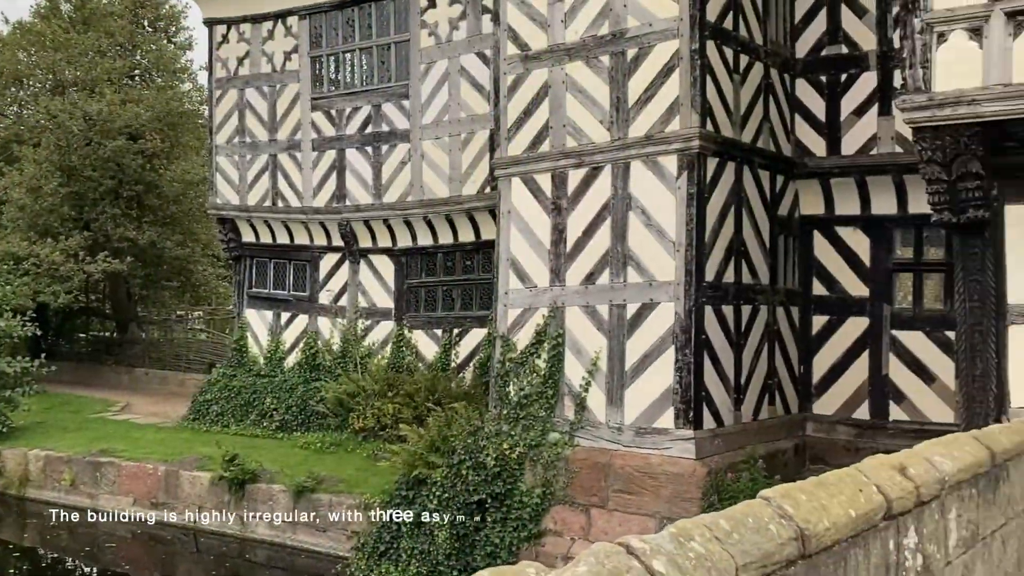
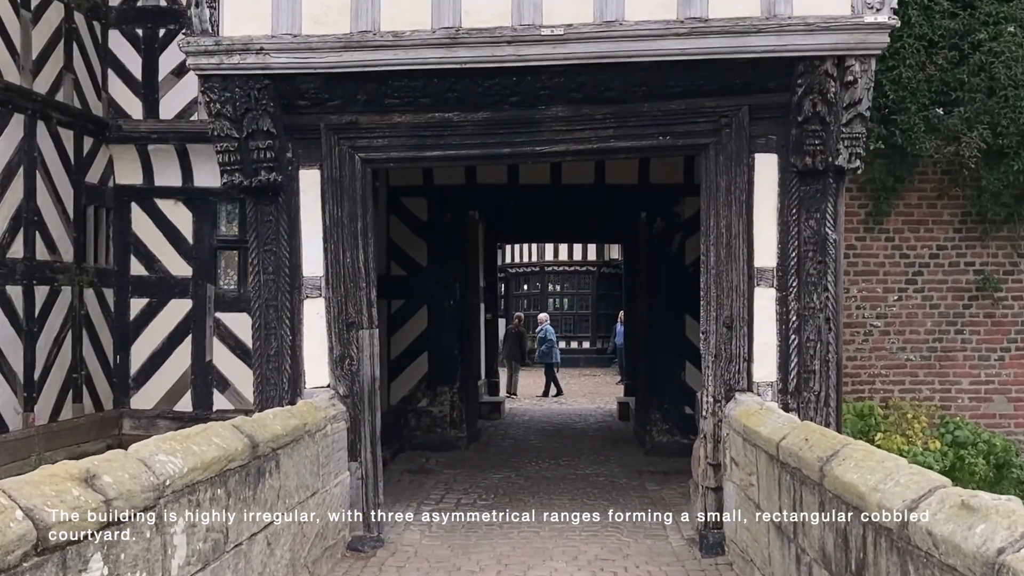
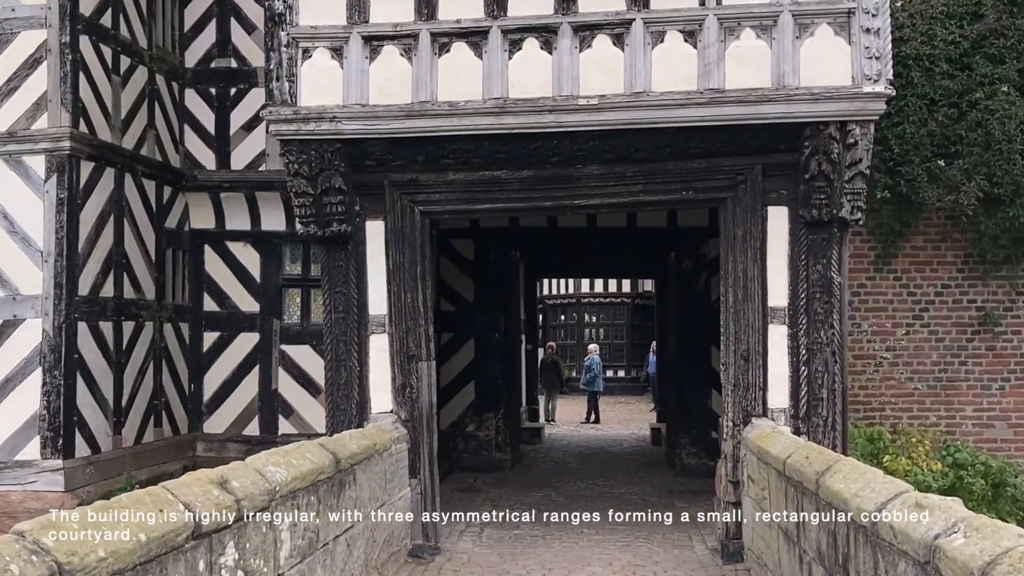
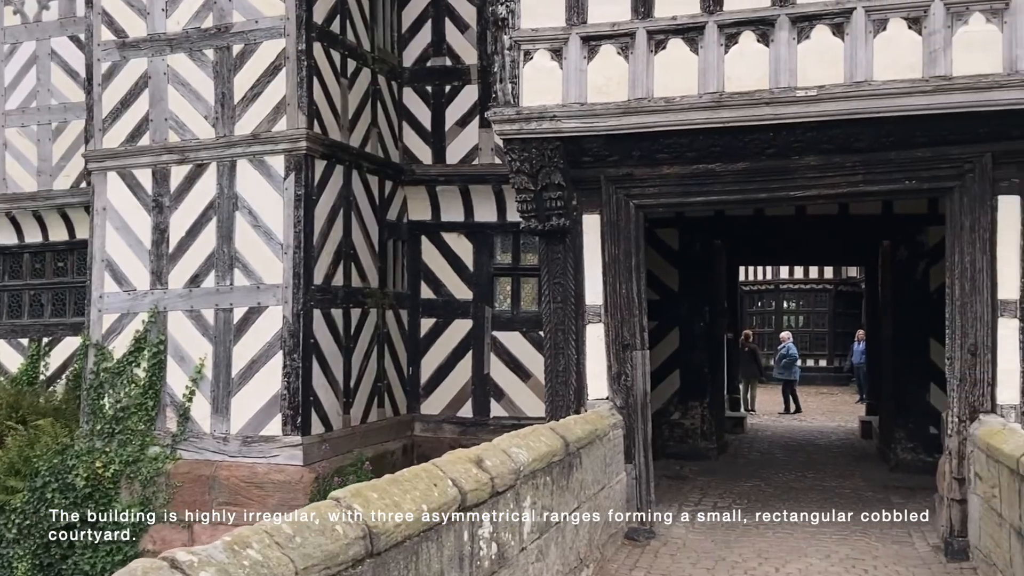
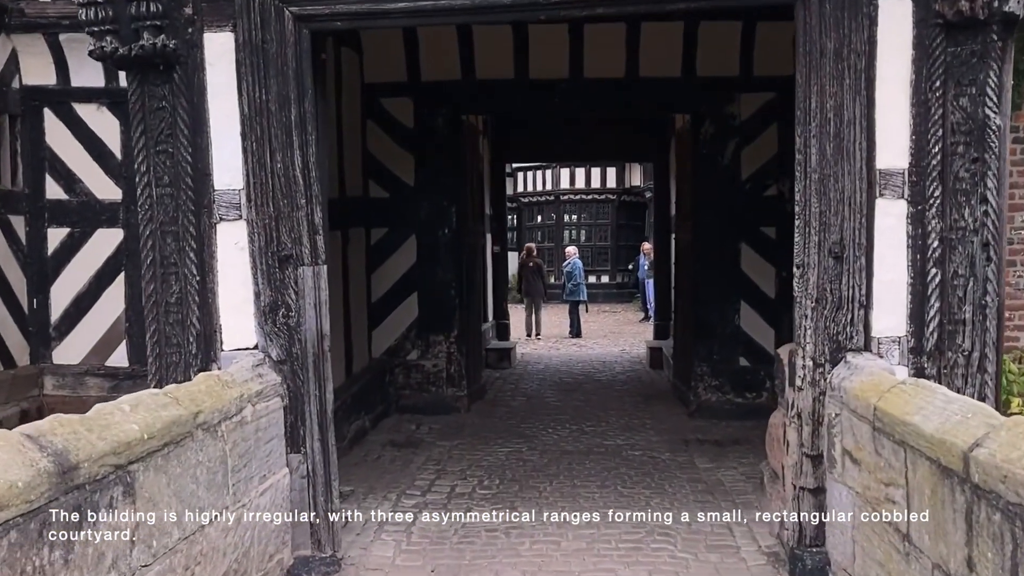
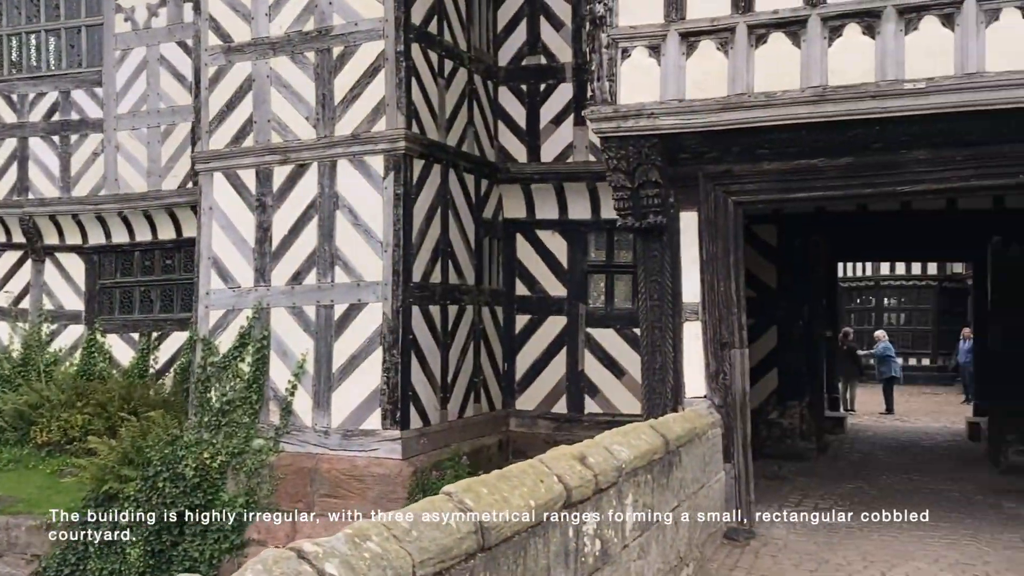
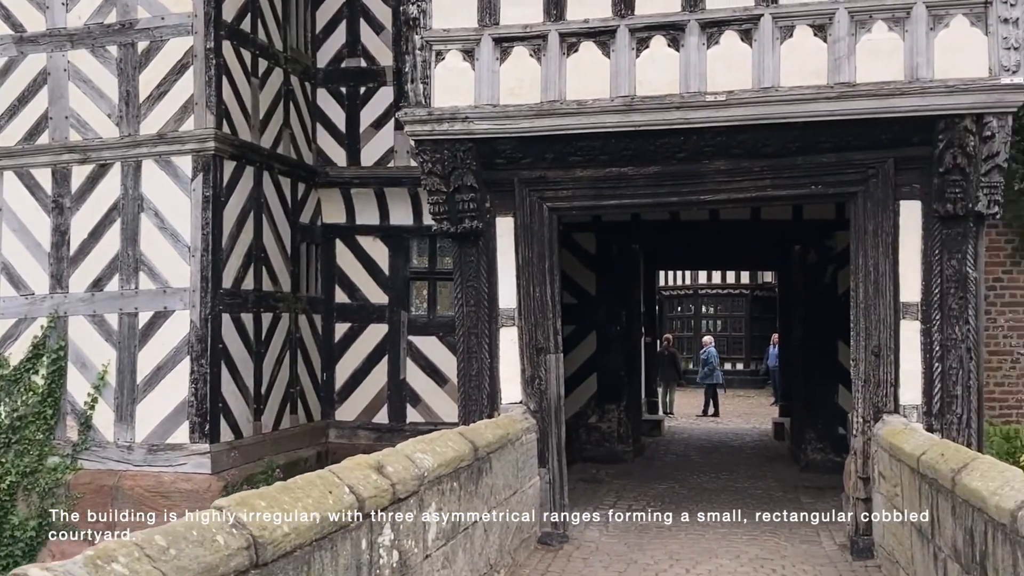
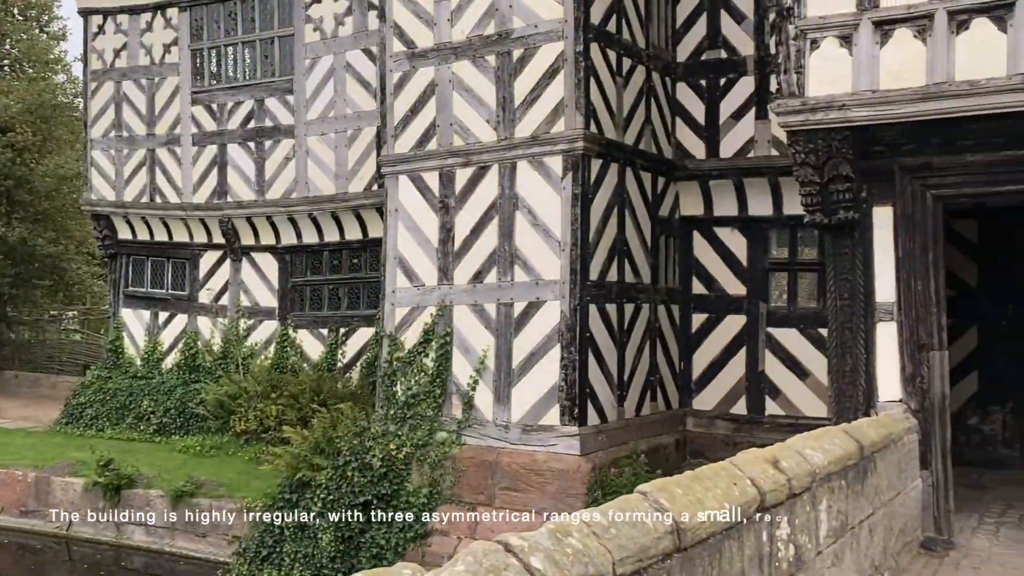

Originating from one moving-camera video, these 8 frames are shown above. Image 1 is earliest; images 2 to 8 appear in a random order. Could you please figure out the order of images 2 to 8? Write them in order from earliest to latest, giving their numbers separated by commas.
8, 6, 4, 7, 3, 2, 5
